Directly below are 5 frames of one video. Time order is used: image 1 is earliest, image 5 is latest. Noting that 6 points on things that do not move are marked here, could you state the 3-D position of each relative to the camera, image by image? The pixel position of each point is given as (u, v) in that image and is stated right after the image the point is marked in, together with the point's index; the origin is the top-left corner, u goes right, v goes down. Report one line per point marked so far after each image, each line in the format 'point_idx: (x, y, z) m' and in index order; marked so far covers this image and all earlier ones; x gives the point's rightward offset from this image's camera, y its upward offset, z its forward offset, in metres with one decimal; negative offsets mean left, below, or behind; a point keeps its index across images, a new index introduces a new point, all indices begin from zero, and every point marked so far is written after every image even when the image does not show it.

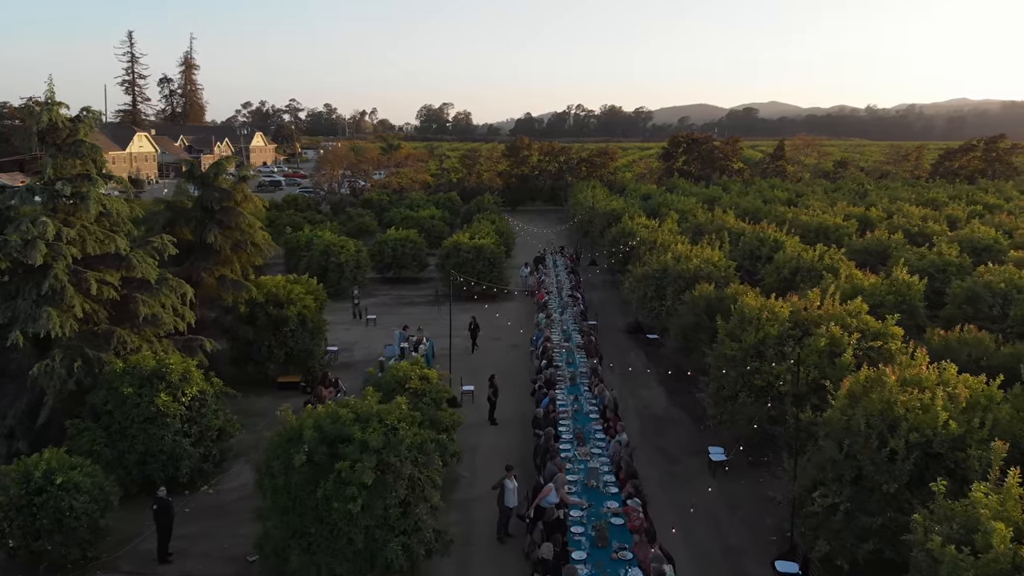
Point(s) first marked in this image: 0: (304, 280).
0: (-4.1, +0.2, +19.7) m
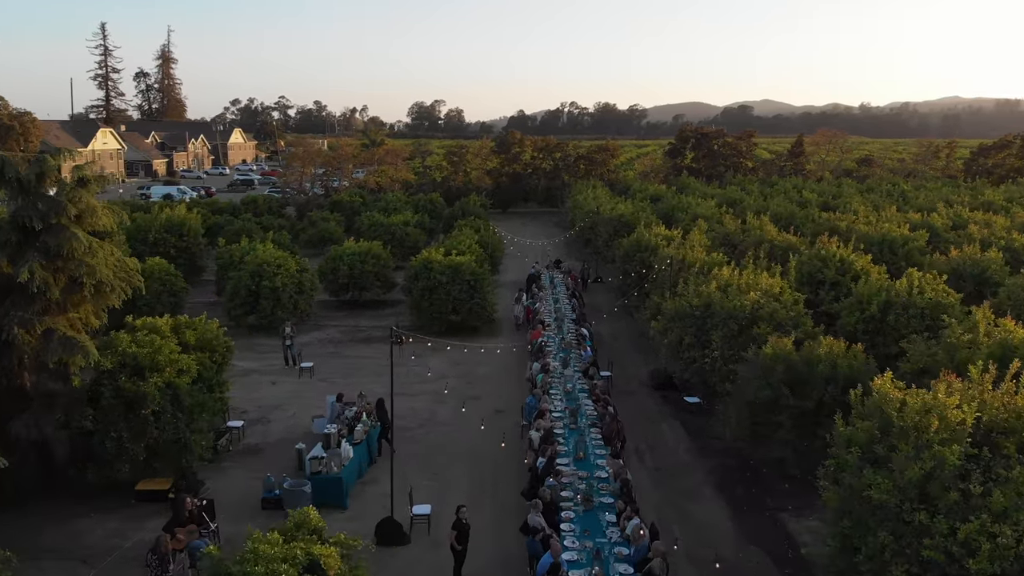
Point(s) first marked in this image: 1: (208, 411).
0: (-4.4, -0.5, +13.8) m
1: (-3.8, -1.5, +12.2) m
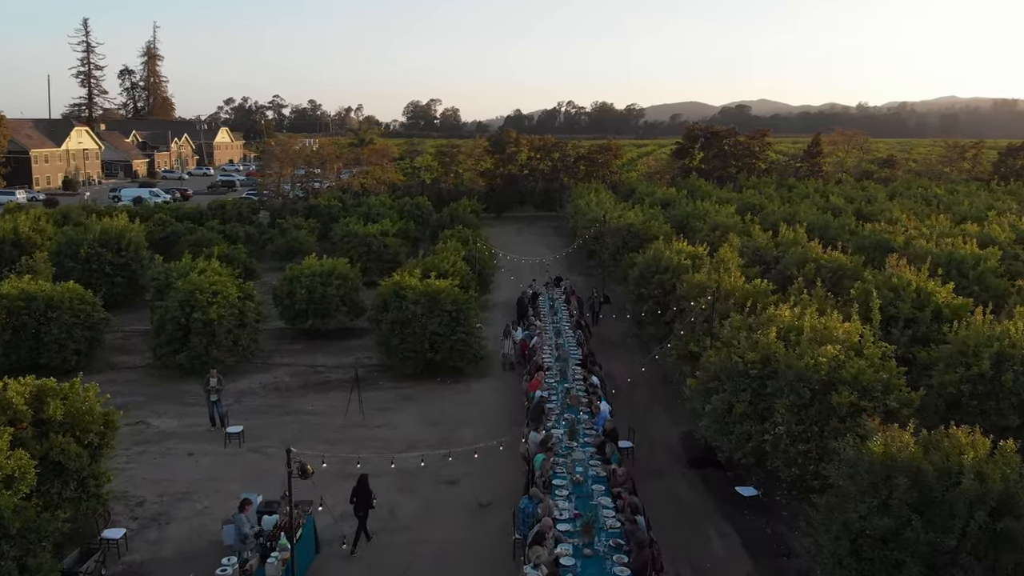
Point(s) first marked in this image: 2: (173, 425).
0: (-4.5, -1.1, +10.0) m
1: (-3.9, -2.1, +8.3) m
2: (-4.8, -2.0, +14.1) m
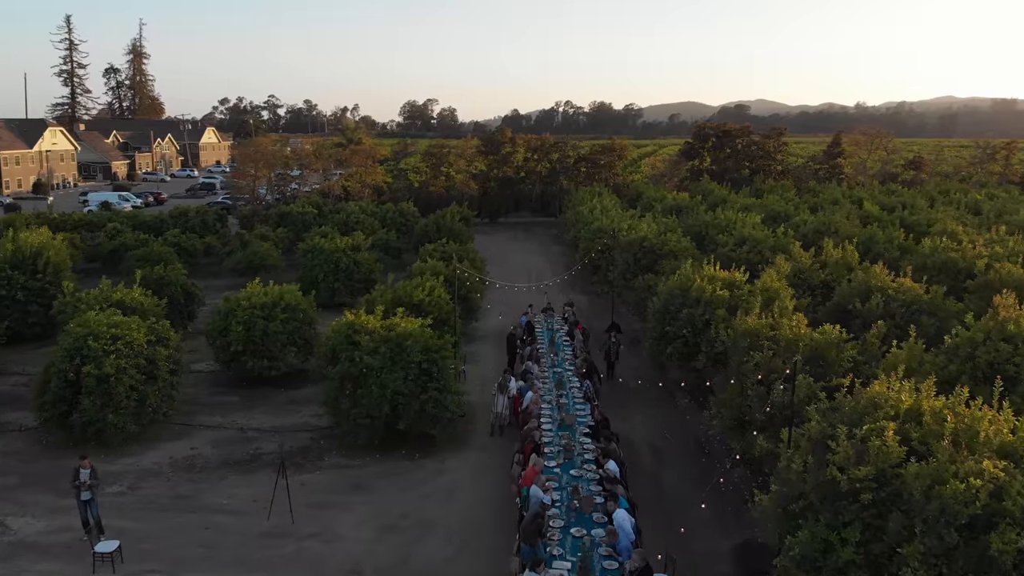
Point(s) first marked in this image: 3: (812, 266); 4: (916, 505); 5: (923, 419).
0: (-4.6, -1.6, +6.2) m
1: (-4.0, -2.6, +4.6) m
2: (-5.0, -2.5, +10.3) m
3: (+5.2, +0.4, +17.2) m
4: (+2.7, -1.5, +6.6) m
5: (+3.2, -1.0, +7.6) m
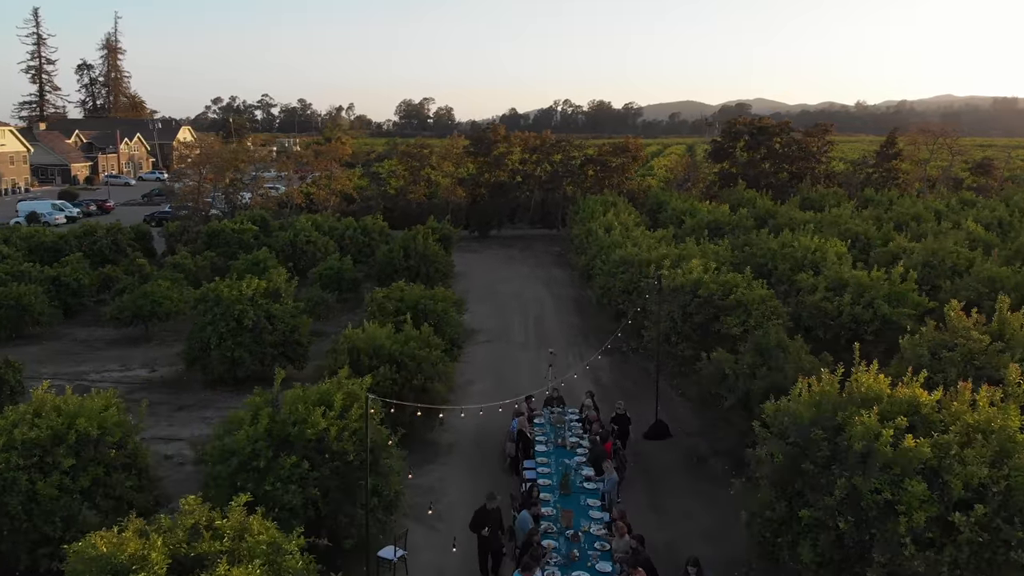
0: (-4.8, -2.6, -0.8) m
1: (-4.2, -3.7, -2.4) m
2: (-5.1, -3.5, +3.3) m
3: (+5.1, -0.6, +10.3) m
4: (+2.6, -2.5, -0.3) m
5: (+3.0, -2.0, +0.6) m
